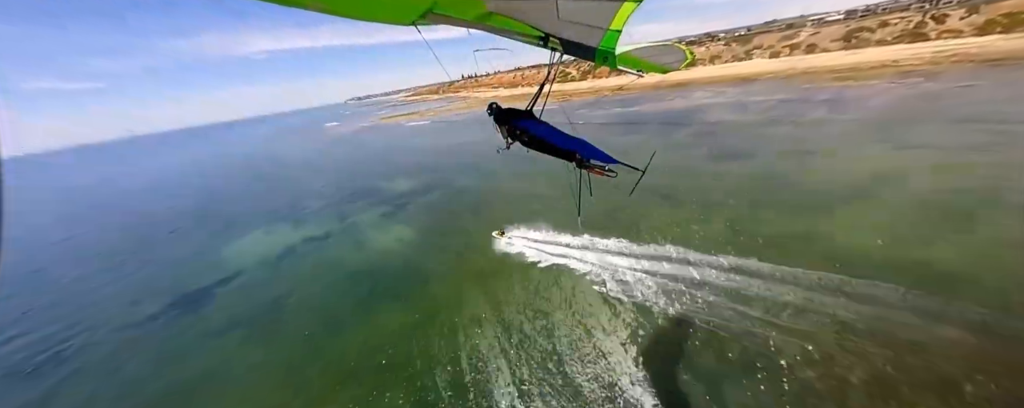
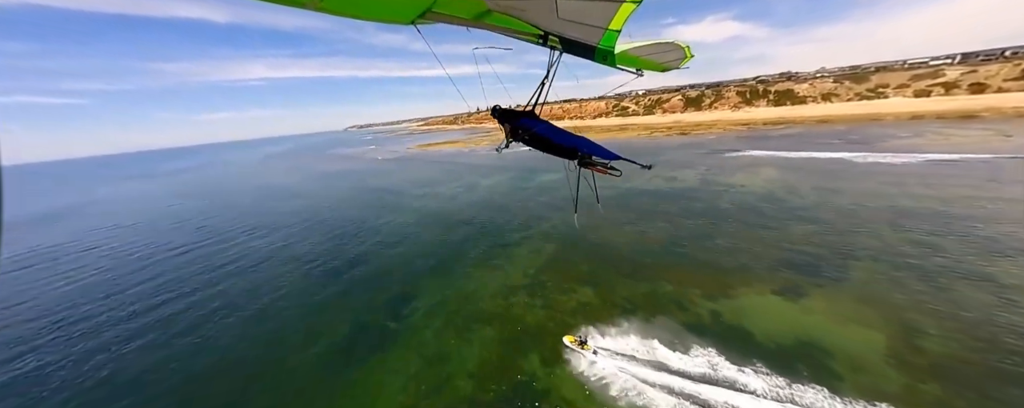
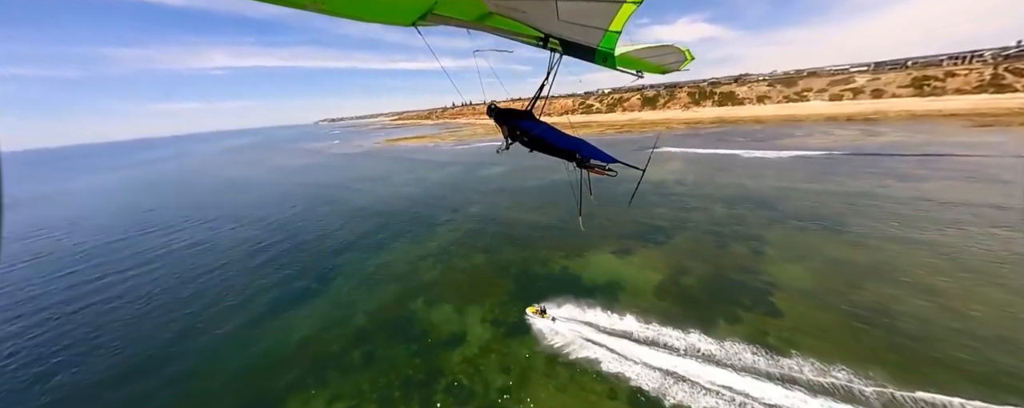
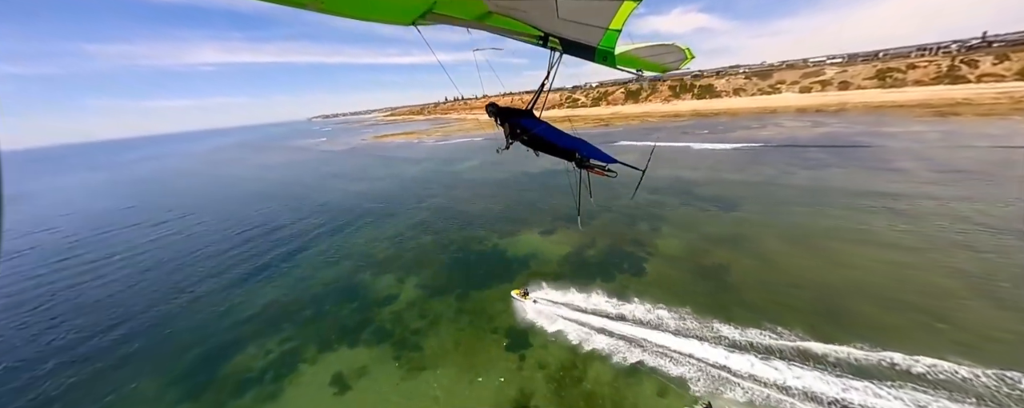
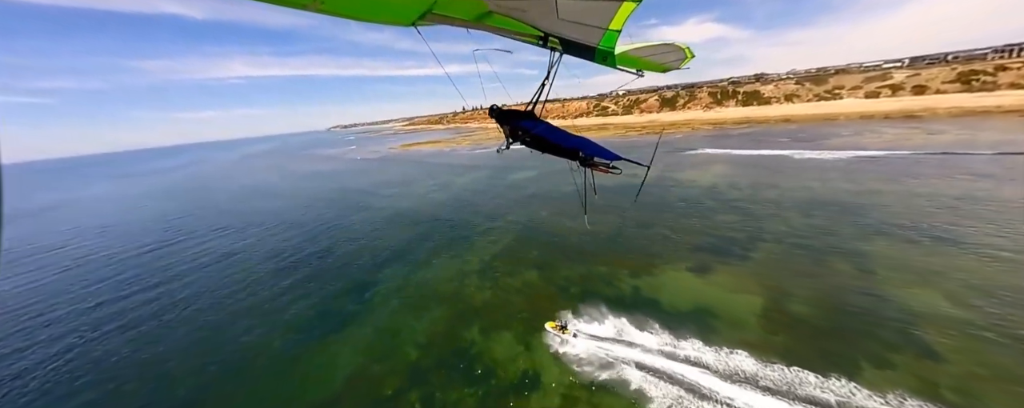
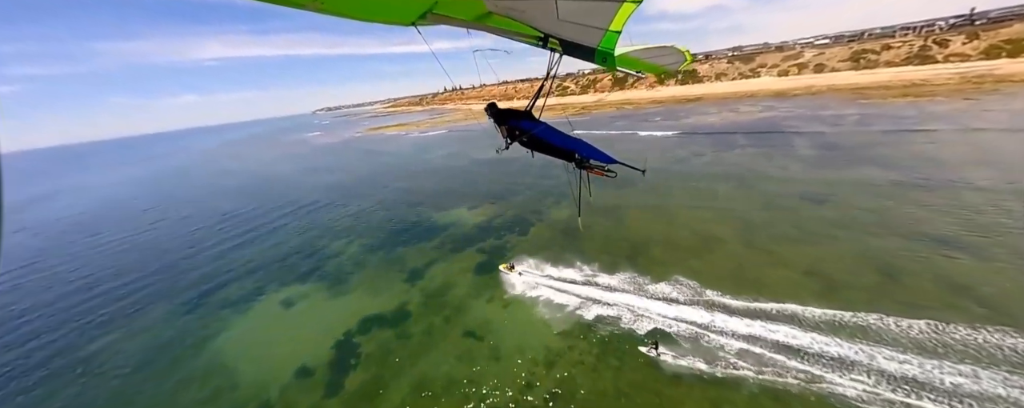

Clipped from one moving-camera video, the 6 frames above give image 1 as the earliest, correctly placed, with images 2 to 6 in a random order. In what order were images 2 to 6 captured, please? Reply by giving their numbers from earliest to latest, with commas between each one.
6, 4, 3, 5, 2
